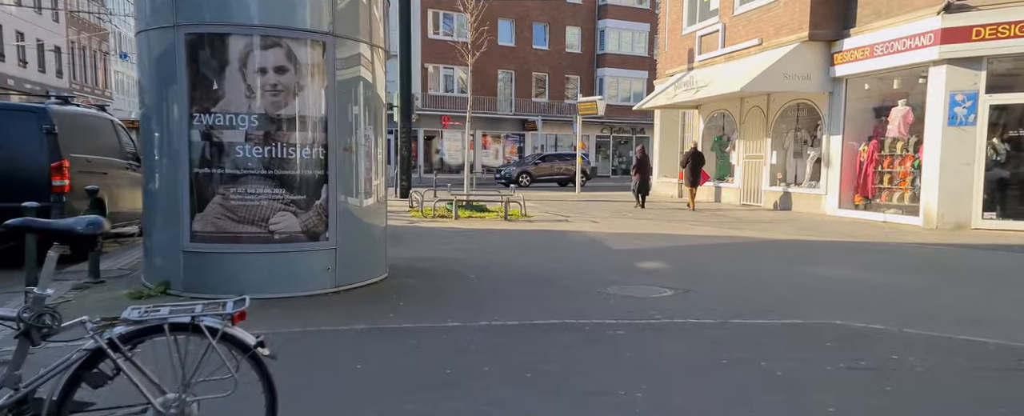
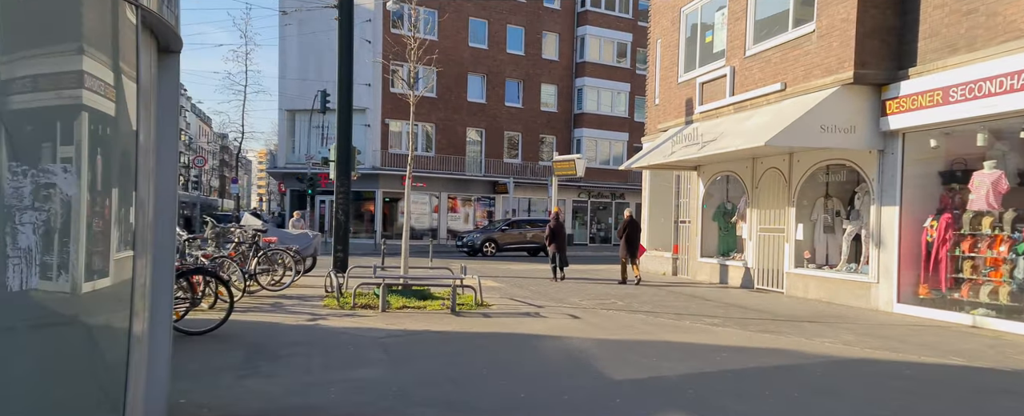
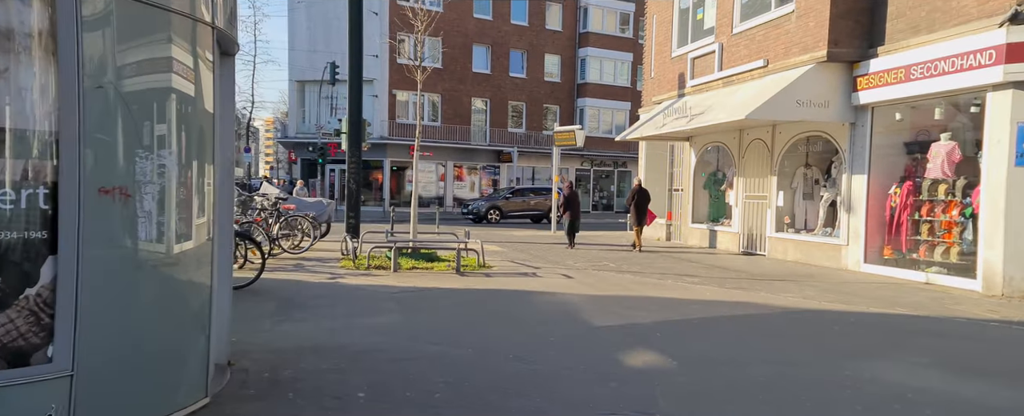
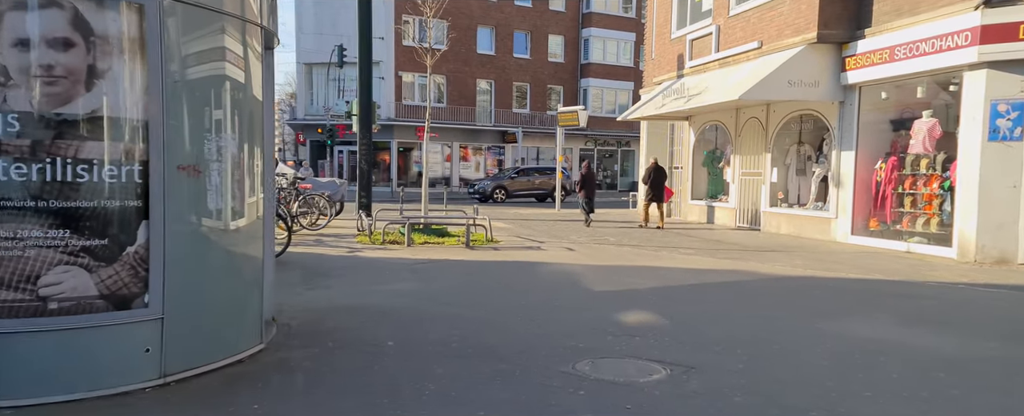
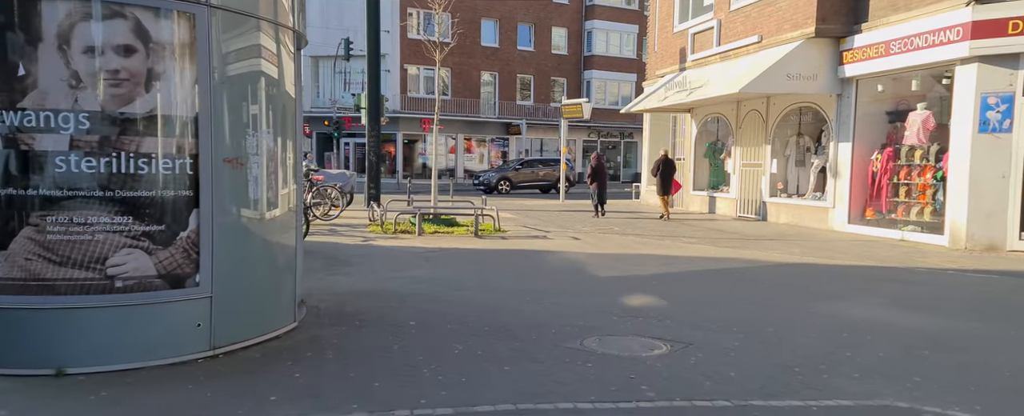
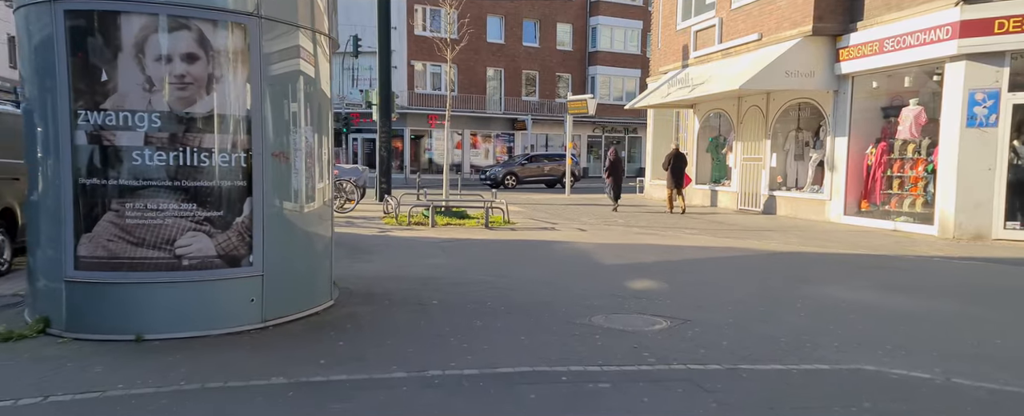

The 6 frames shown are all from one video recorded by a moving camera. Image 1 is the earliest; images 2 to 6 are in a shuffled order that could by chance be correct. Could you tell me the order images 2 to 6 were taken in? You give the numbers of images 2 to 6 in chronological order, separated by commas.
6, 5, 4, 3, 2
